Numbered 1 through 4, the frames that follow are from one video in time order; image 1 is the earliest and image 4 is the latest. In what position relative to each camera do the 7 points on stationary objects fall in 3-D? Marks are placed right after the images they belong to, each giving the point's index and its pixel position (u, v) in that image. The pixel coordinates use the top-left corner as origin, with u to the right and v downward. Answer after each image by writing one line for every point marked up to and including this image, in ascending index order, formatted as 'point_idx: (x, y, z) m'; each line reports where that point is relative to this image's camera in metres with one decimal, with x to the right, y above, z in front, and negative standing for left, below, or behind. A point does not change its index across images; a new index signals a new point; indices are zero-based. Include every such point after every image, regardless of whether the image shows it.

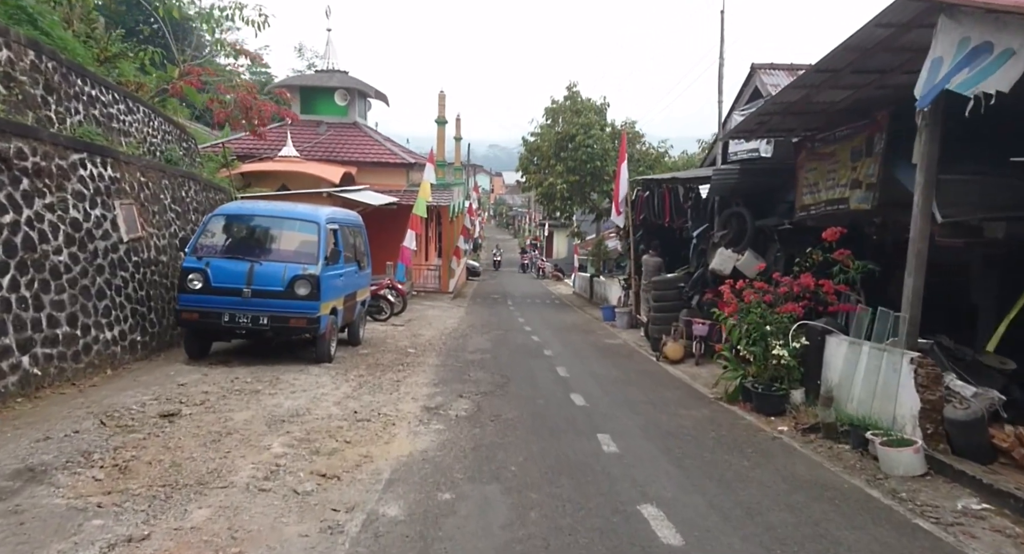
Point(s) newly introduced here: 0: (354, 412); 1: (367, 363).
0: (-1.6, -1.4, +7.3) m
1: (-2.2, -1.3, +10.8) m
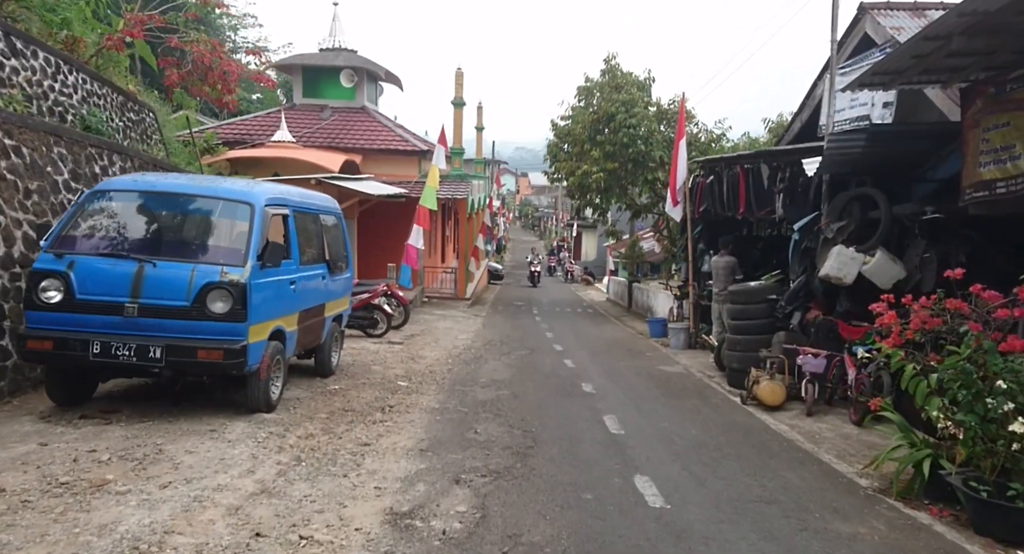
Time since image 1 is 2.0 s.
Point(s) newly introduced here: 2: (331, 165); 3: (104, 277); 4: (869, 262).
0: (-1.4, -1.4, +4.0) m
1: (-1.9, -1.4, +7.6) m
2: (-4.8, +2.9, +18.8) m
3: (-3.4, 0.0, +6.0) m
4: (+3.9, +0.2, +7.9) m
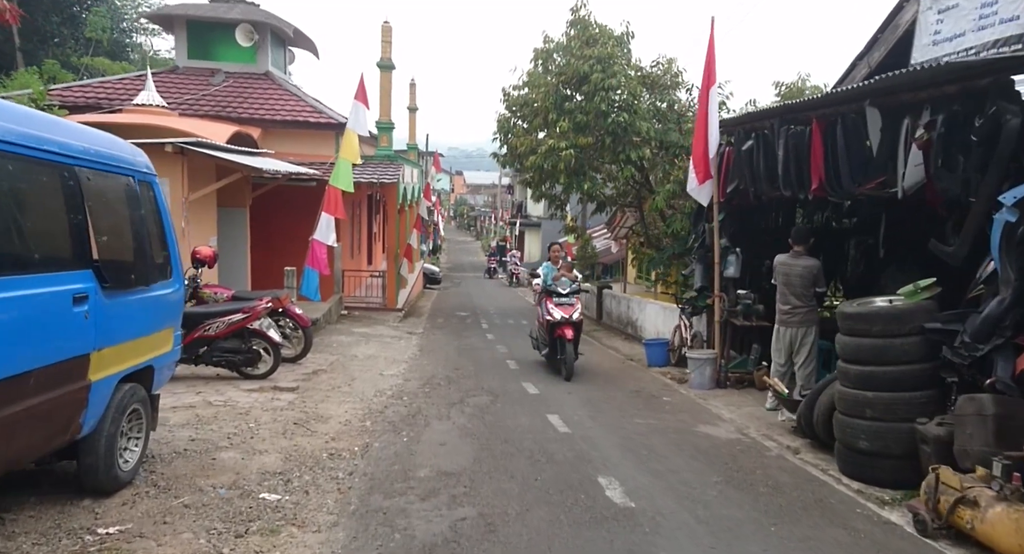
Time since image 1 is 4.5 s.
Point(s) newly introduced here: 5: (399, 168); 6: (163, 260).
0: (-1.2, -1.6, -0.5) m
1: (-2.0, -1.5, +3.0) m
2: (-5.9, +2.8, +14.0) m
3: (-3.3, -0.1, +1.3) m
4: (+3.8, +0.1, +3.9) m
5: (-2.9, +2.8, +18.7) m
6: (-2.6, +0.2, +5.4) m
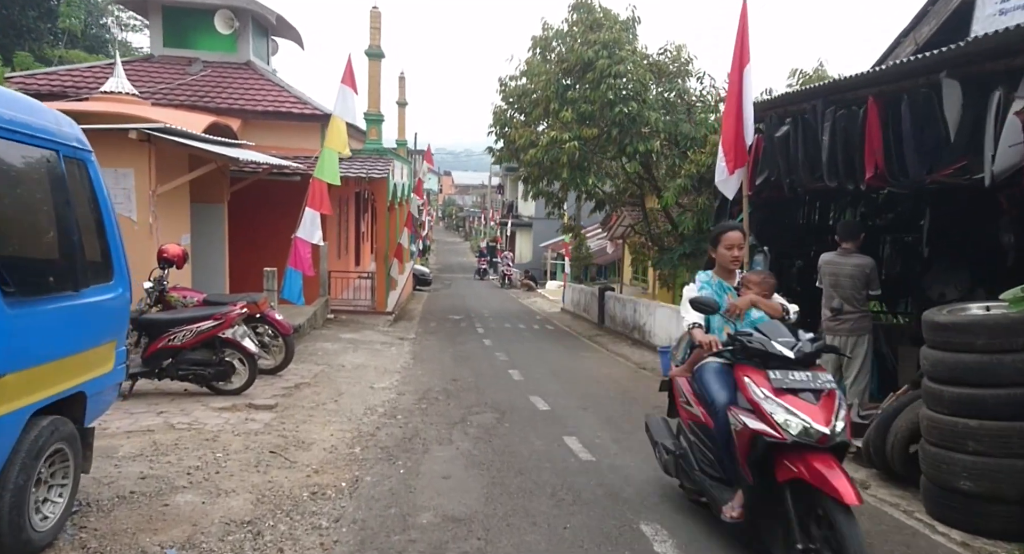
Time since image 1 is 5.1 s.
0: (-0.9, -1.6, -1.5) m
1: (-1.8, -1.5, +2.0) m
2: (-5.9, +2.7, +12.9) m
3: (-3.1, -0.1, +0.2) m
4: (+4.0, +0.1, +3.0) m
5: (-3.0, +2.8, +17.6) m
6: (-2.4, +0.1, +4.3) m
